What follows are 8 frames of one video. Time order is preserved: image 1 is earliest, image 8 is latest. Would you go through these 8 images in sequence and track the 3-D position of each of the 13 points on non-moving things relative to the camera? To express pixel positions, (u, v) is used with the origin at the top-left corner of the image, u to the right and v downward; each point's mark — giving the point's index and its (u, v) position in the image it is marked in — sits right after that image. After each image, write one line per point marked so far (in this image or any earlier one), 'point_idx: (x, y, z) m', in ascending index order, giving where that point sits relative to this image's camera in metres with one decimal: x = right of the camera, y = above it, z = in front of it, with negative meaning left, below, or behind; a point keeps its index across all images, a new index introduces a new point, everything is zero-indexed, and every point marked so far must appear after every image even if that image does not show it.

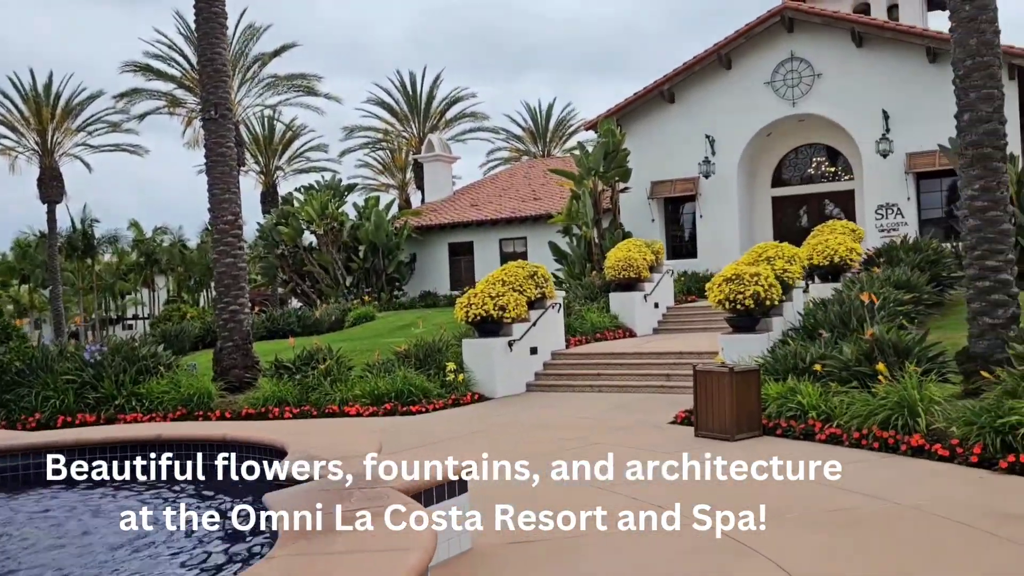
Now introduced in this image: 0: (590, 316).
0: (+1.6, -0.6, +17.1) m
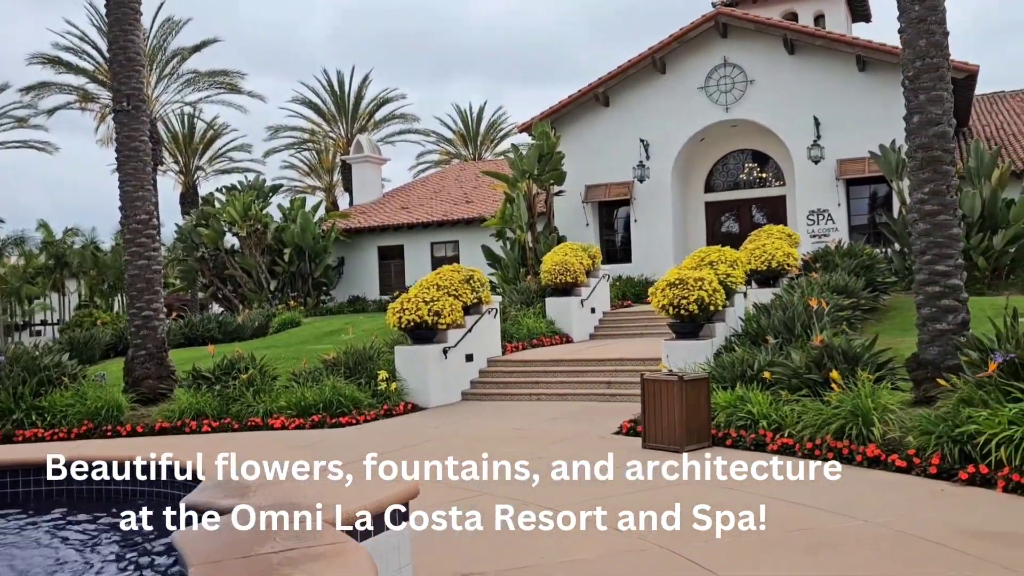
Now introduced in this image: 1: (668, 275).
0: (+0.3, -0.7, +16.7) m
1: (+2.0, +0.2, +11.0) m
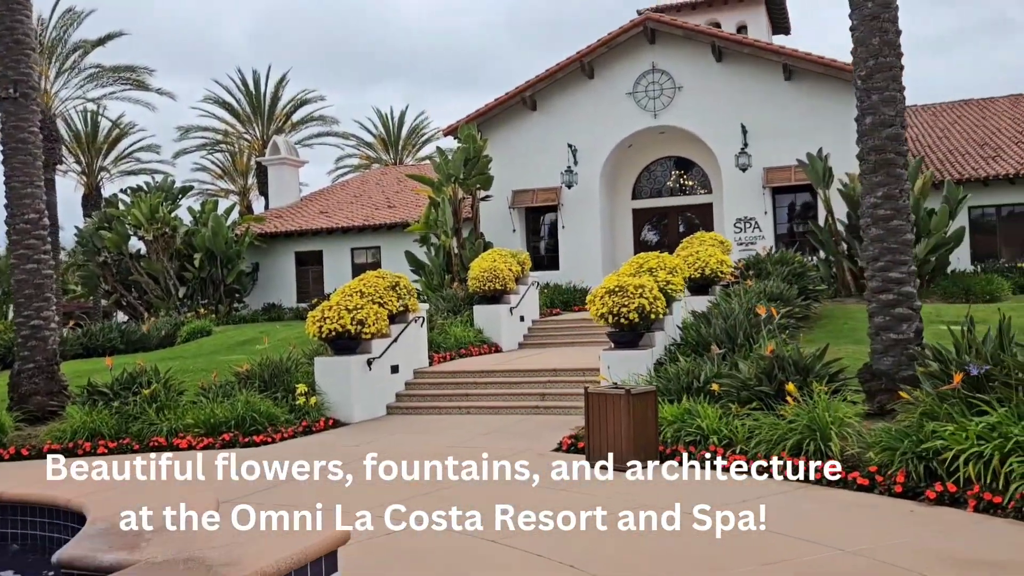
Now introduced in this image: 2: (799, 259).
0: (-1.1, -0.8, +16.0) m
1: (+1.2, +0.1, +10.5) m
2: (+5.5, +0.6, +16.0) m
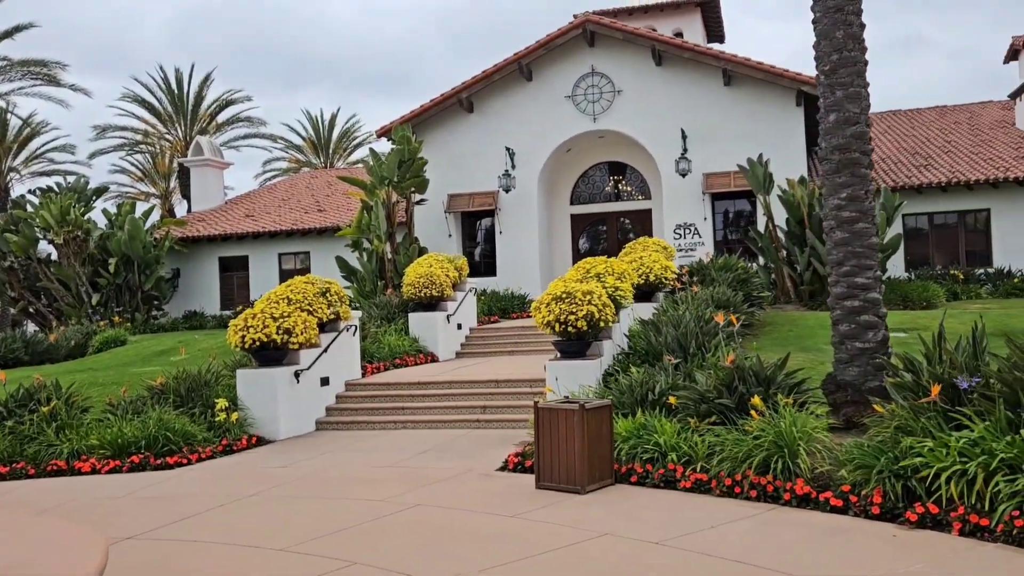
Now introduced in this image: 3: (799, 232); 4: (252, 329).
0: (-2.3, -0.9, +15.2) m
1: (+0.5, 0.0, +9.9) m
2: (+4.3, +0.4, +15.7) m
3: (+6.6, +1.3, +19.2) m
4: (-3.4, -0.5, +10.8) m
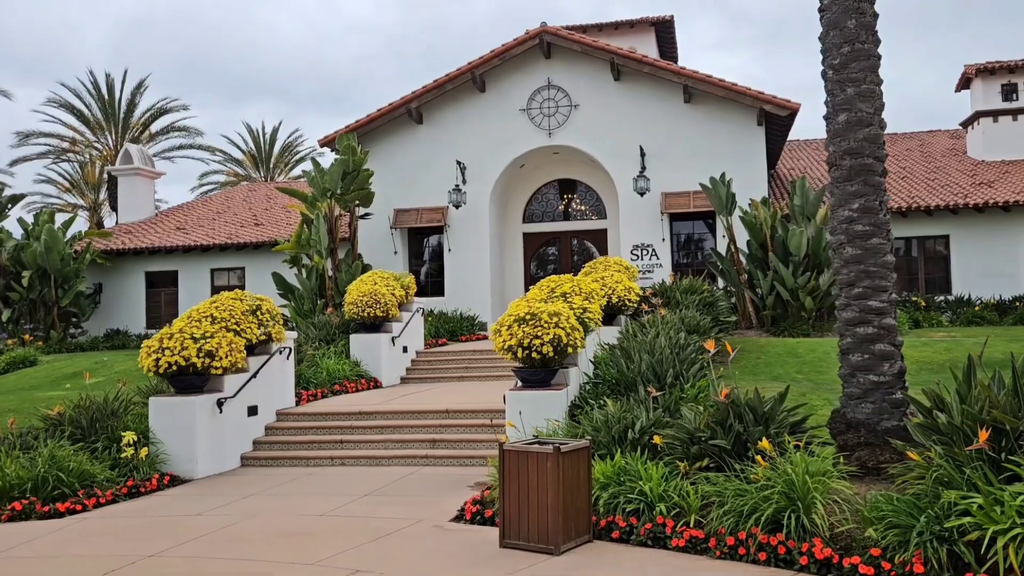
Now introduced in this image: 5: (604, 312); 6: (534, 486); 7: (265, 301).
0: (-3.1, -1.2, +13.8) m
1: (0.0, -0.2, +8.8) m
2: (+3.5, 0.0, +14.8) m
3: (+5.5, +0.8, +18.6) m
4: (-3.9, -0.7, +9.4) m
5: (+1.4, -0.4, +12.5) m
6: (+0.2, -1.4, +5.8) m
7: (-3.3, -0.2, +11.0) m
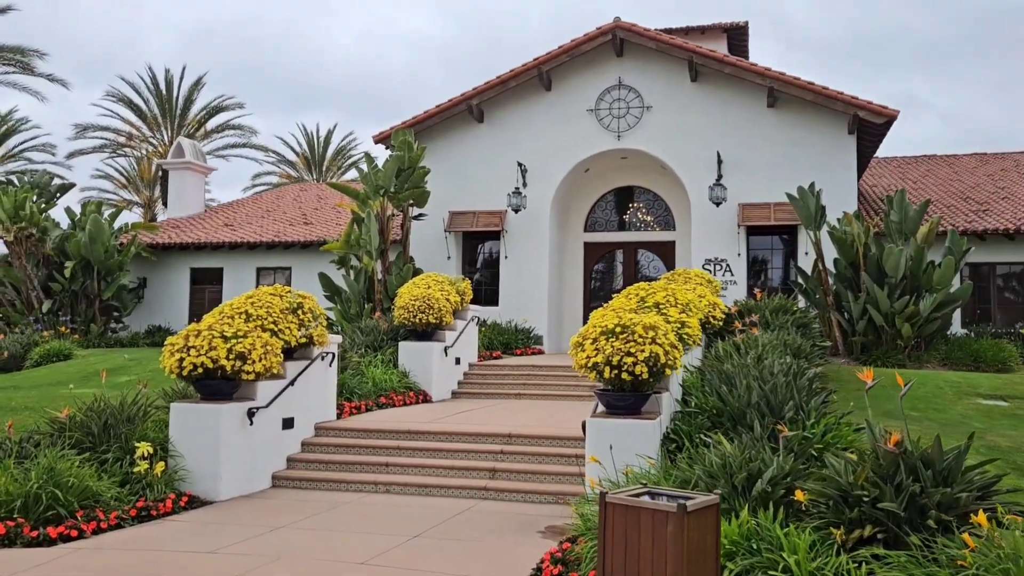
0: (-2.1, -1.3, +12.5) m
1: (+0.8, -0.3, +7.3) m
2: (+4.5, -0.3, +13.2) m
3: (+6.8, +0.3, +16.8) m
4: (-3.1, -0.6, +8.2) m
5: (+2.3, -0.5, +10.9) m
6: (+0.7, -1.4, +4.3) m
7: (-2.4, -0.1, +9.7) m
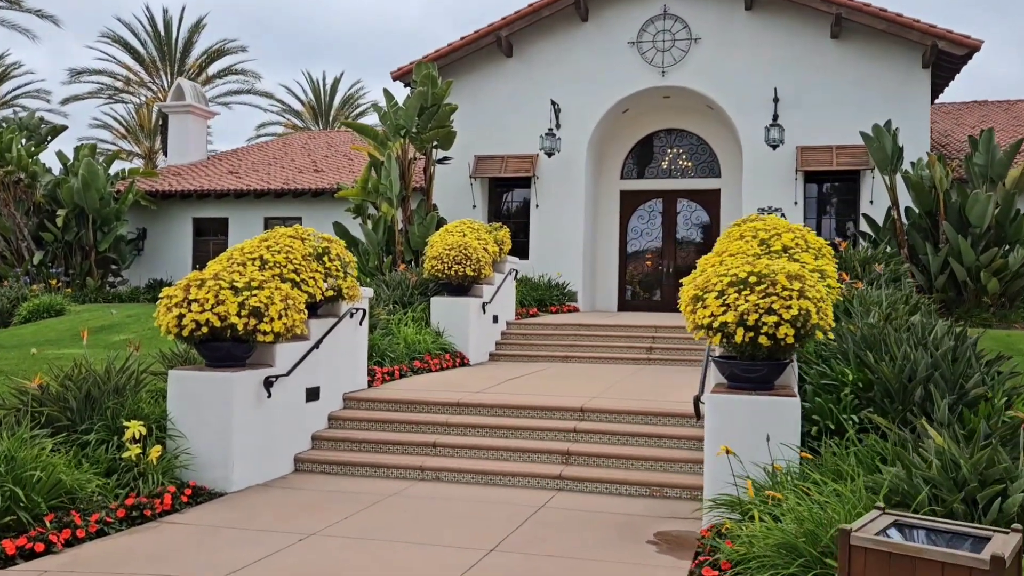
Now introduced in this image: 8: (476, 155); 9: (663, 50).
0: (-1.4, -0.6, +10.9) m
1: (+1.4, +0.1, +5.6) m
2: (+5.2, +0.4, +11.5) m
3: (+7.5, +1.2, +15.0) m
4: (-2.5, -0.1, +6.5) m
5: (+3.0, +0.1, +9.2) m
6: (+1.3, -1.1, +2.7) m
7: (-1.7, +0.4, +8.0) m
8: (-0.8, +3.0, +19.2) m
9: (+3.3, +5.1, +18.0) m
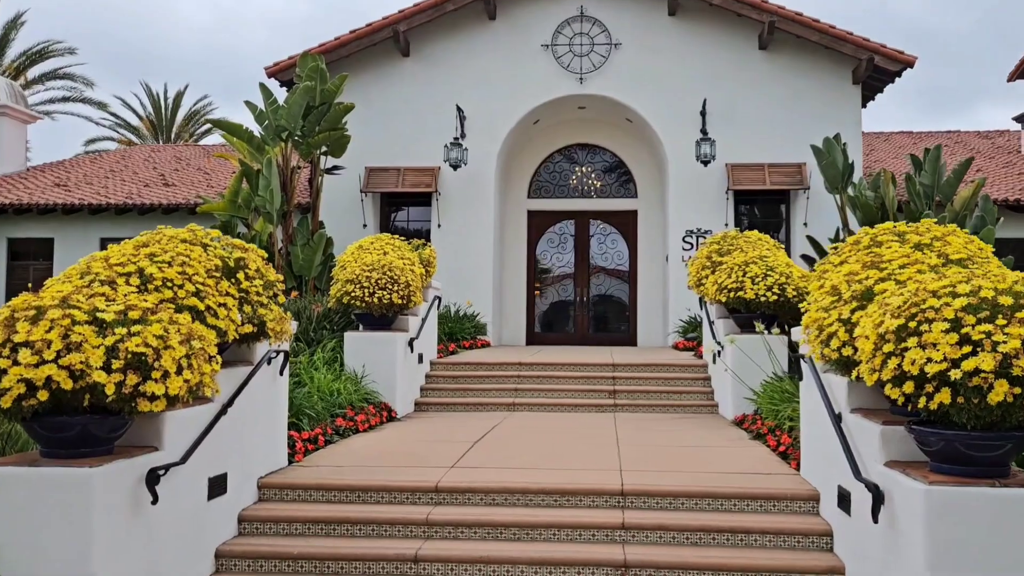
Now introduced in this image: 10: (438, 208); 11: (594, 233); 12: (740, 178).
0: (-1.9, -0.9, +8.2) m
1: (+1.8, 0.0, +3.5) m
2: (+4.5, +0.1, +10.0) m
3: (+6.1, +0.7, +13.9) m
4: (-2.1, -0.3, +3.7) m
5: (+2.7, -0.2, +7.4) m
6: (+2.3, -1.1, +0.6) m
7: (-1.7, +0.2, +5.4) m
8: (-2.9, +2.4, +16.6) m
9: (+1.3, +4.5, +16.3) m
10: (-1.4, +1.6, +16.4) m
11: (+1.8, +1.2, +17.7) m
12: (+4.3, +2.1, +15.6) m
